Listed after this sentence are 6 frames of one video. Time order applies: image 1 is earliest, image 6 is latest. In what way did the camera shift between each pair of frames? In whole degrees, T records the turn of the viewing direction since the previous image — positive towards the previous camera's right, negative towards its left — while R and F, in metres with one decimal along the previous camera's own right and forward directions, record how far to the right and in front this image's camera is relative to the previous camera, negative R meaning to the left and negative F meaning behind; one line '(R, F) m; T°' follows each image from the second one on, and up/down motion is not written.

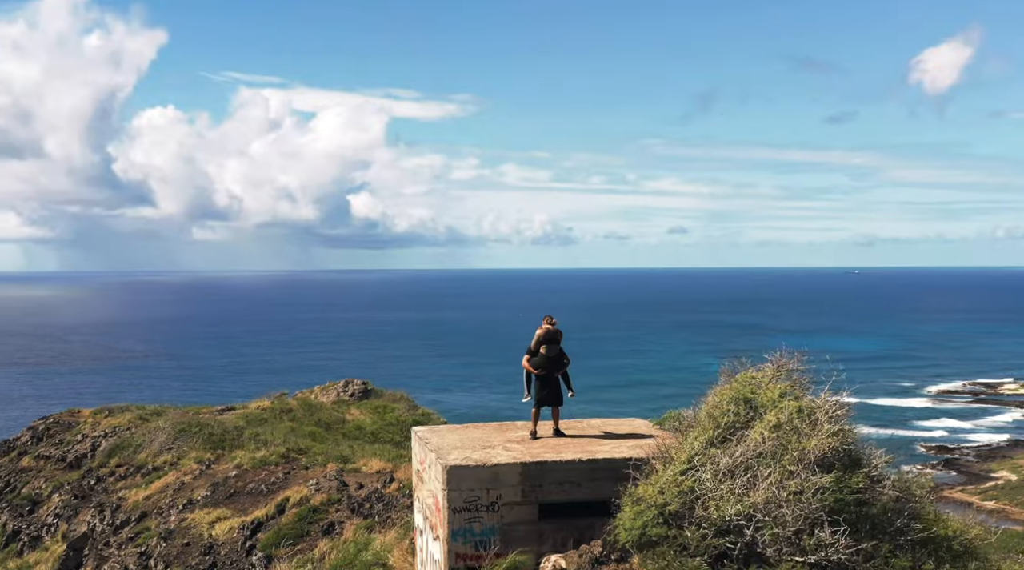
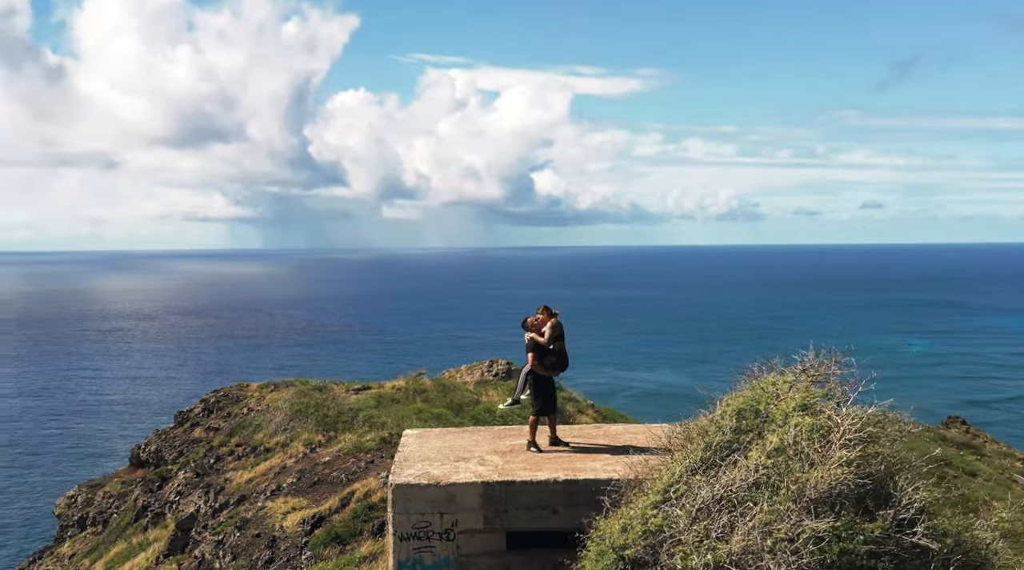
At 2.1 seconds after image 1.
(+1.2, +1.3) m; -9°
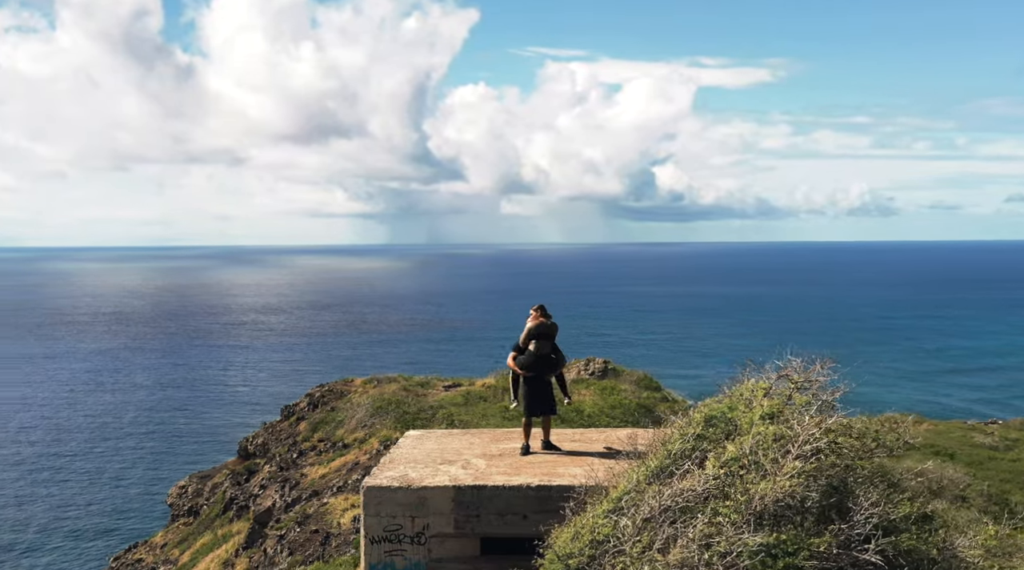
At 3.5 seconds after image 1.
(+0.8, +0.1) m; -6°
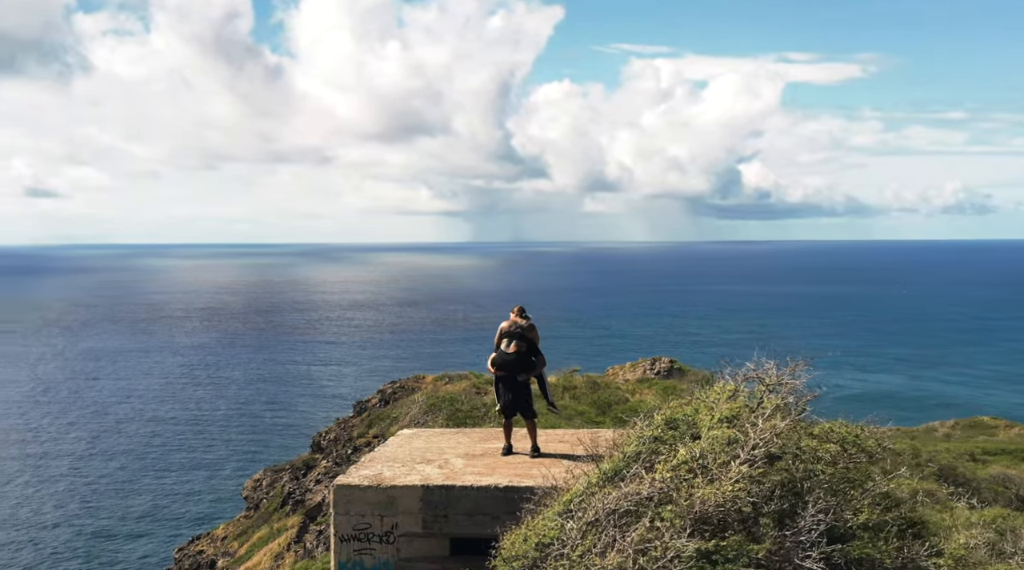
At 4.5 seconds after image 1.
(+0.6, +0.1) m; -4°
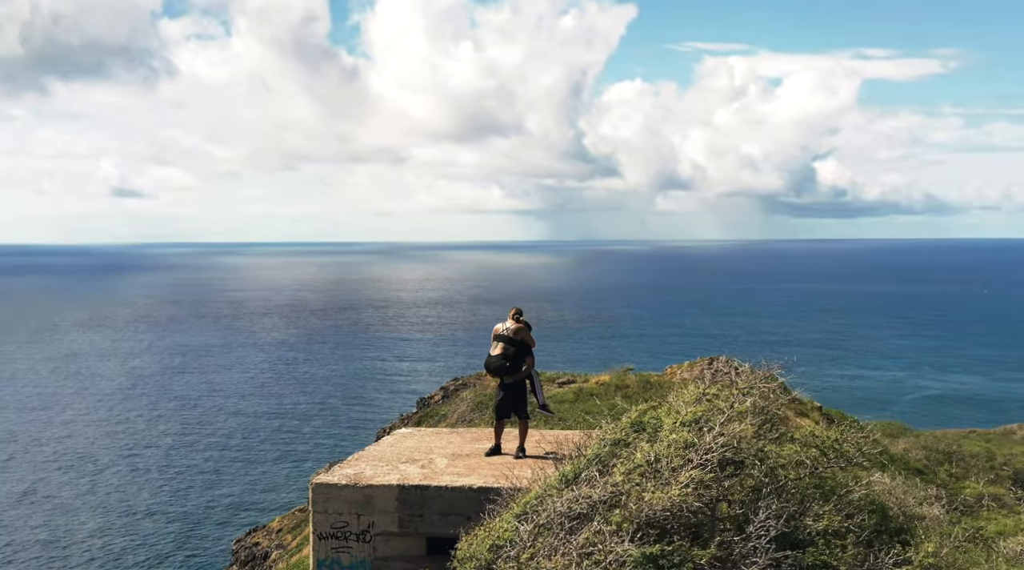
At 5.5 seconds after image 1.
(+0.5, 0.0) m; -3°
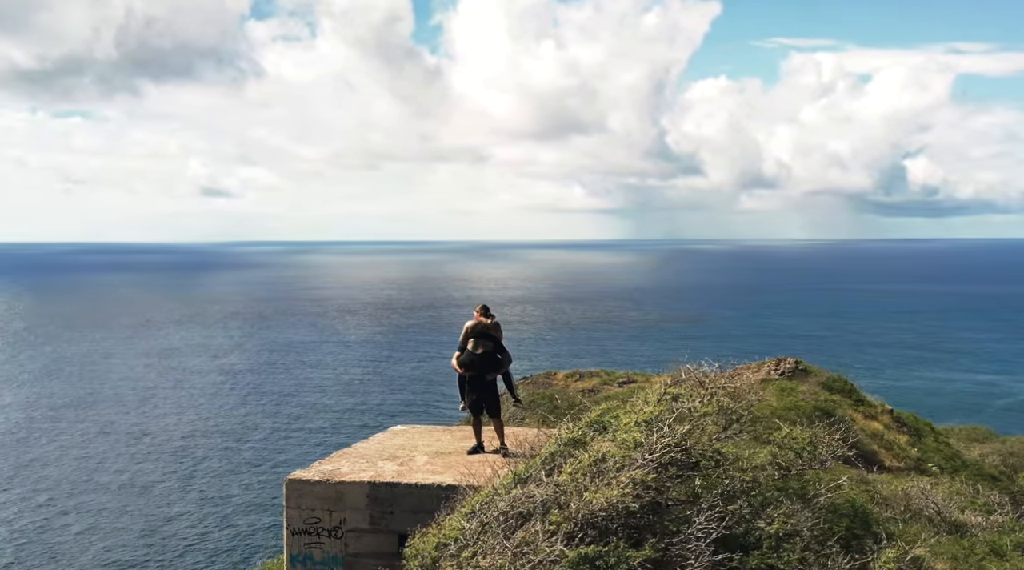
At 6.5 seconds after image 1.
(+0.6, +0.1) m; -4°
